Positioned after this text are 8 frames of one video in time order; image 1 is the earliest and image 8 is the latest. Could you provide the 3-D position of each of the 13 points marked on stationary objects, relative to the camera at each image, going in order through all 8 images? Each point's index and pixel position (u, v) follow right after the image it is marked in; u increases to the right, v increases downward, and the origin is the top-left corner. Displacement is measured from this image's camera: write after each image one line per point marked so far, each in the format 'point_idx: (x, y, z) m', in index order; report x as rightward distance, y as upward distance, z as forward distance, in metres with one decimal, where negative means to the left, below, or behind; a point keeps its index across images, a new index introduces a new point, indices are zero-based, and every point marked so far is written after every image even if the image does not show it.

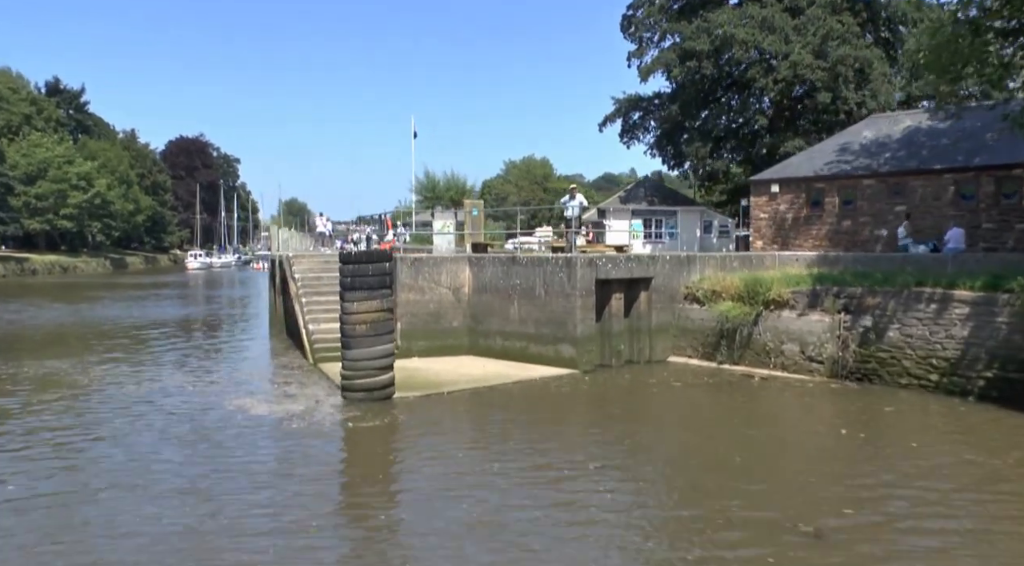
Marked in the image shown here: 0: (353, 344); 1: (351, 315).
0: (-2.7, -1.0, +13.8) m
1: (-2.7, -0.5, +13.8) m
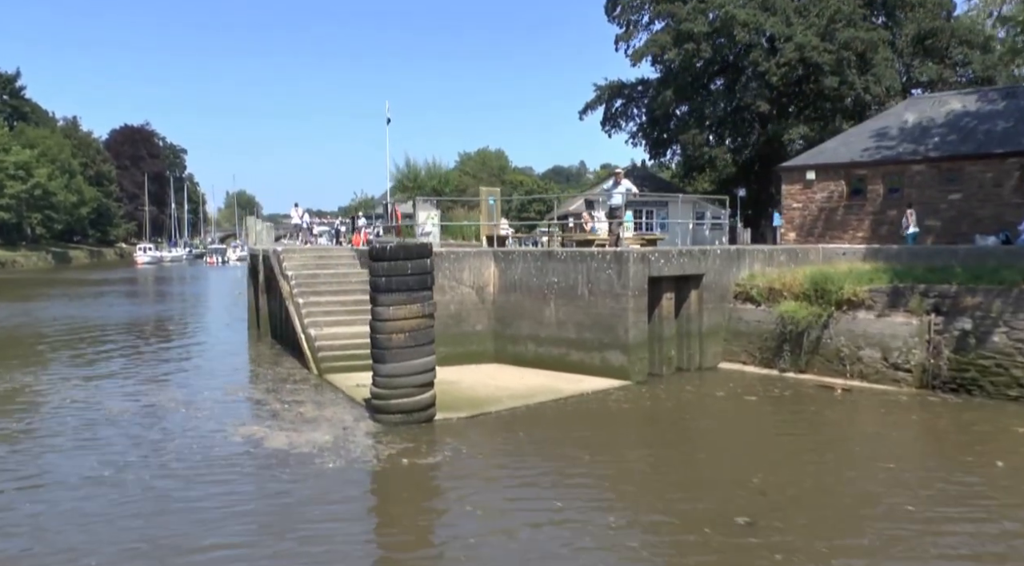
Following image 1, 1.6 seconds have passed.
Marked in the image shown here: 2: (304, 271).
0: (-1.7, -1.1, +11.5) m
1: (-1.8, -0.6, +11.5) m
2: (-4.9, +0.3, +19.2) m
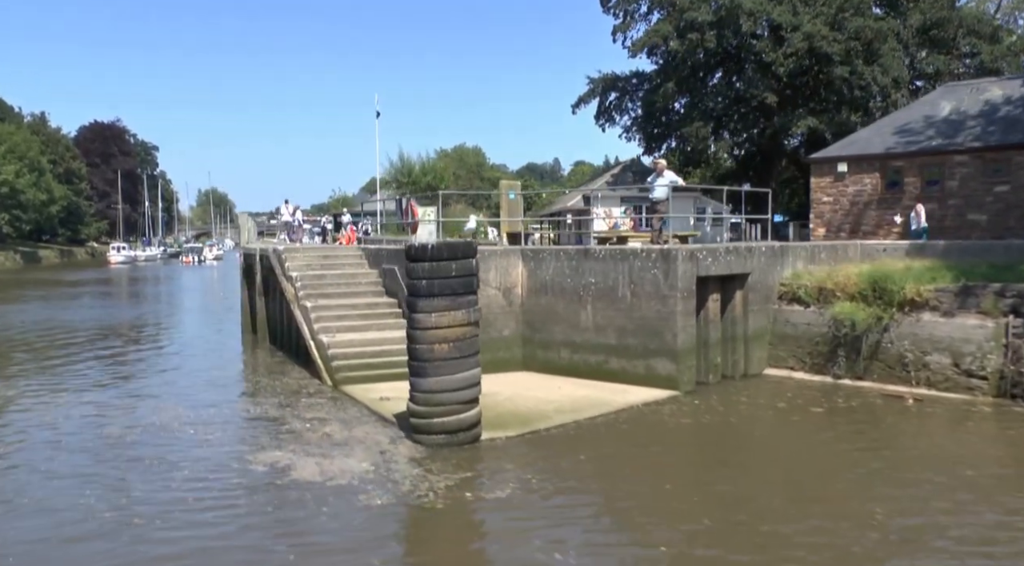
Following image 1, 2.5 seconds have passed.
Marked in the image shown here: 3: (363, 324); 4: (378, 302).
0: (-1.0, -1.1, +10.1) m
1: (-1.1, -0.6, +10.1) m
2: (-4.4, +0.2, +17.8) m
3: (-2.9, -0.8, +15.9) m
4: (-2.7, -0.4, +16.7) m
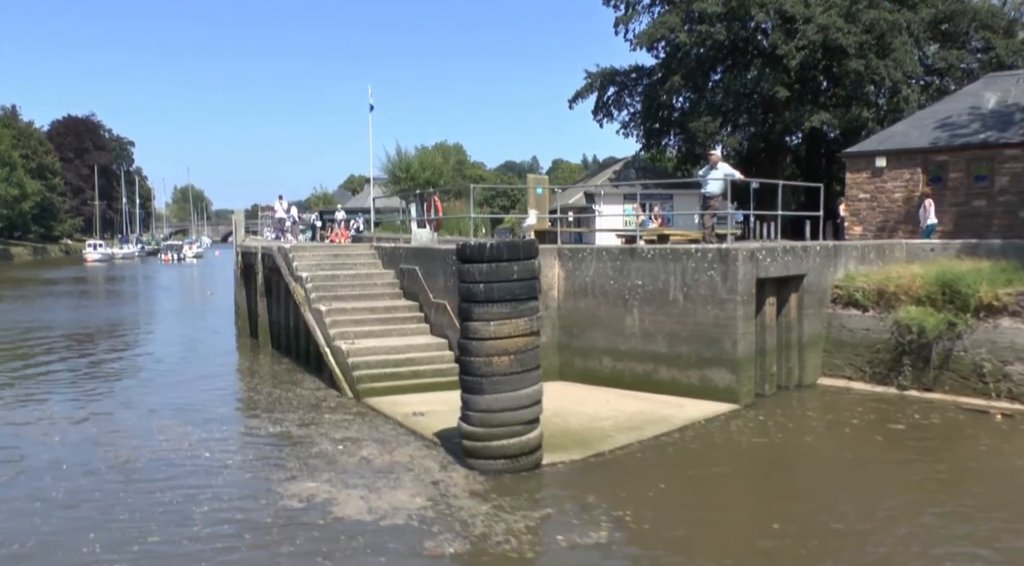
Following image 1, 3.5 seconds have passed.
0: (-0.3, -1.1, +8.9) m
1: (-0.3, -0.6, +8.8) m
2: (-3.9, +0.2, +16.4) m
3: (-2.3, -0.9, +14.6) m
4: (-2.1, -0.4, +15.4) m
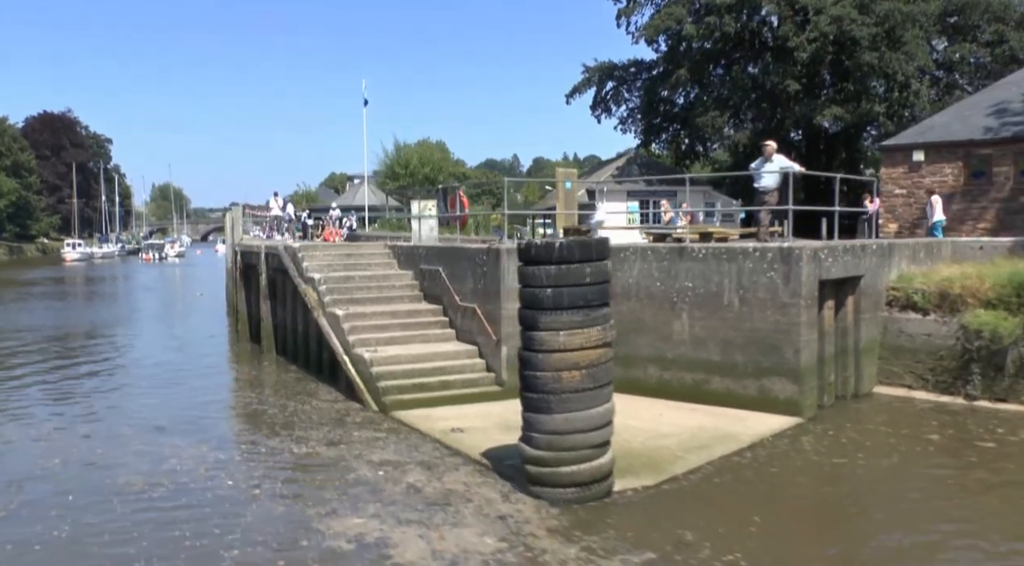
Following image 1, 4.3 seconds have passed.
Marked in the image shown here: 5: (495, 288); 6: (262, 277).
0: (+0.4, -1.2, +7.8) m
1: (+0.4, -0.7, +7.8) m
2: (-3.4, +0.2, +15.2) m
3: (-1.7, -0.9, +13.5) m
4: (-1.6, -0.5, +14.2) m
5: (-0.3, -0.1, +12.7) m
6: (-5.6, +0.1, +18.3) m
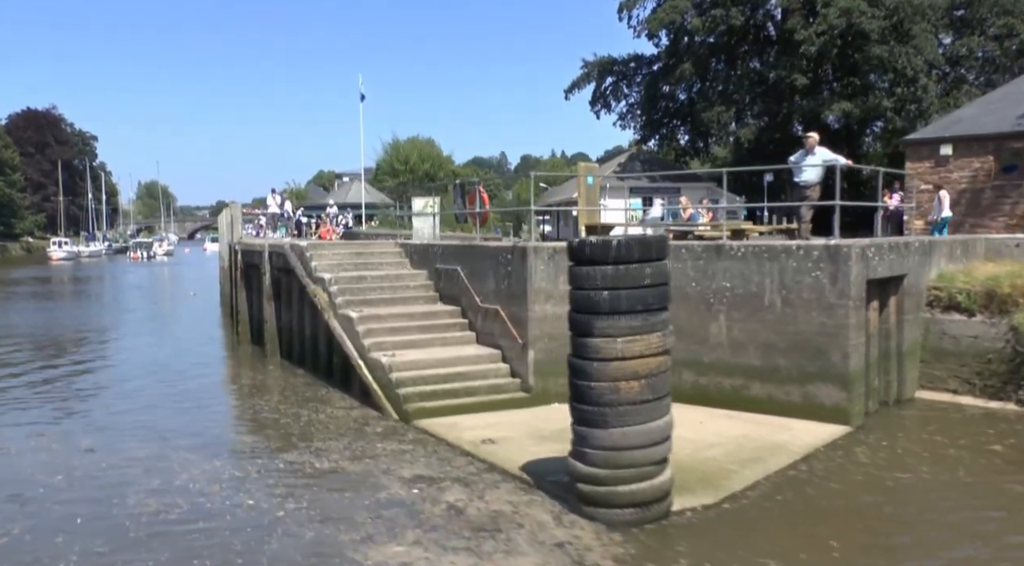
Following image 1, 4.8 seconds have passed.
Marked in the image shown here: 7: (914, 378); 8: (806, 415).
0: (+0.9, -1.2, +7.1) m
1: (+0.8, -0.7, +7.1) m
2: (-3.0, +0.2, +14.5) m
3: (-1.4, -0.9, +12.7) m
4: (-1.2, -0.5, +13.5) m
5: (+0.1, -0.1, +12.0) m
6: (-5.3, +0.1, +17.5) m
7: (+6.2, -1.4, +12.6) m
8: (+3.9, -1.7, +10.9) m
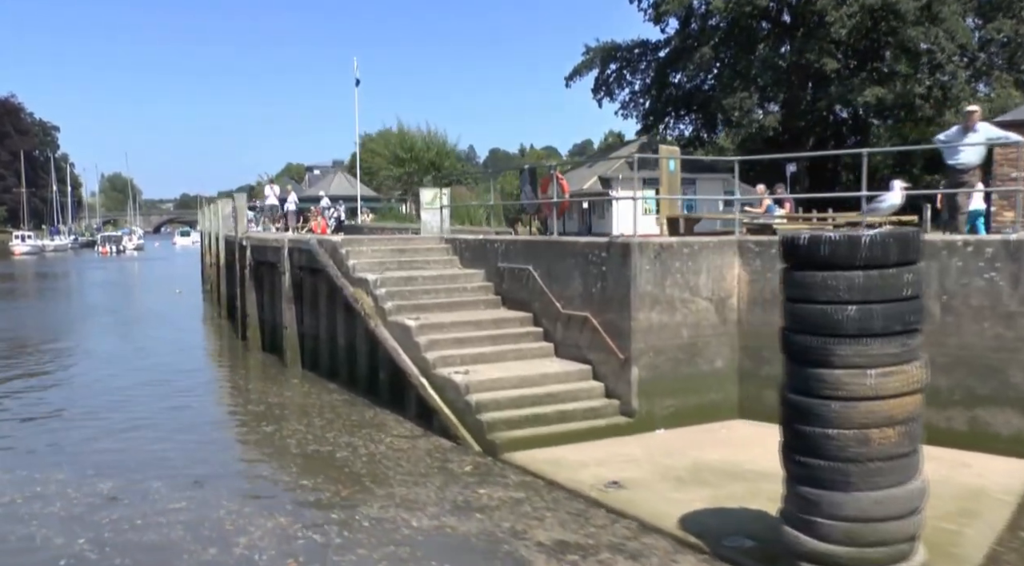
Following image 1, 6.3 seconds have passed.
0: (+2.3, -1.3, +5.3) m
1: (+2.2, -0.8, +5.2) m
2: (-1.9, +0.1, +12.5) m
3: (-0.2, -0.9, +10.8) m
4: (-0.1, -0.5, +11.6) m
5: (+1.3, -0.1, +10.1) m
6: (-4.3, +0.1, +15.4) m
7: (+7.4, -1.5, +10.9) m
8: (+5.2, -1.8, +9.1) m
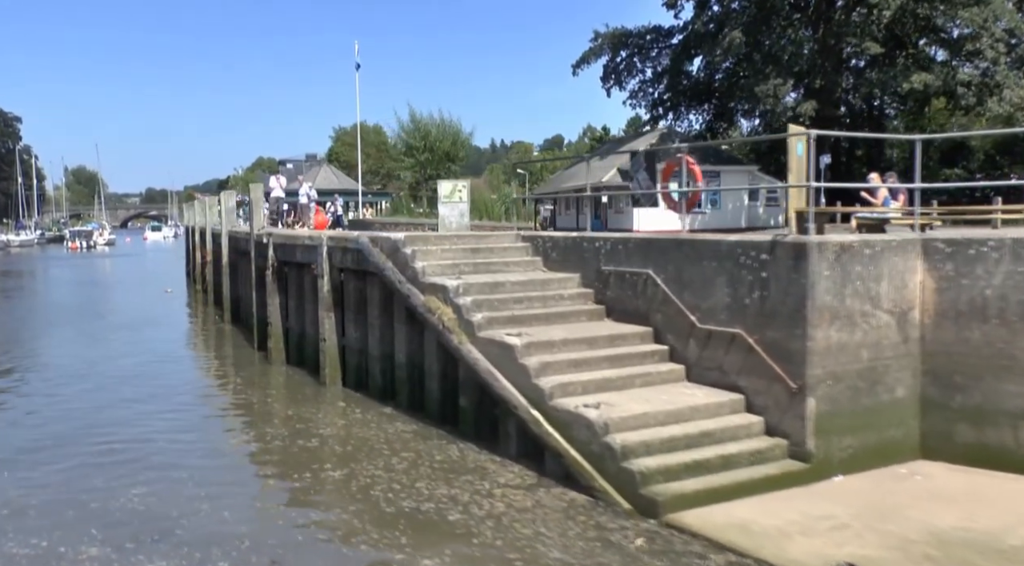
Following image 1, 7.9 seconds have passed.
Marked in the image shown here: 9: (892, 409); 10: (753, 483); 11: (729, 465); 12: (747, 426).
0: (+3.9, -1.4, +3.3) m
1: (+3.8, -0.9, +3.2) m
2: (-0.6, +0.1, +10.3) m
3: (+1.2, -1.0, +8.7) m
4: (+1.3, -0.6, +9.5) m
5: (+2.7, -0.2, +8.1) m
6: (-3.1, +0.1, +13.2) m
7: (+8.8, -1.5, +9.1) m
8: (+6.7, -1.9, +7.3) m
9: (+4.0, -1.3, +8.4) m
10: (+2.2, -1.9, +7.6) m
11: (+2.1, -1.7, +7.7) m
12: (+2.4, -1.4, +8.2) m
